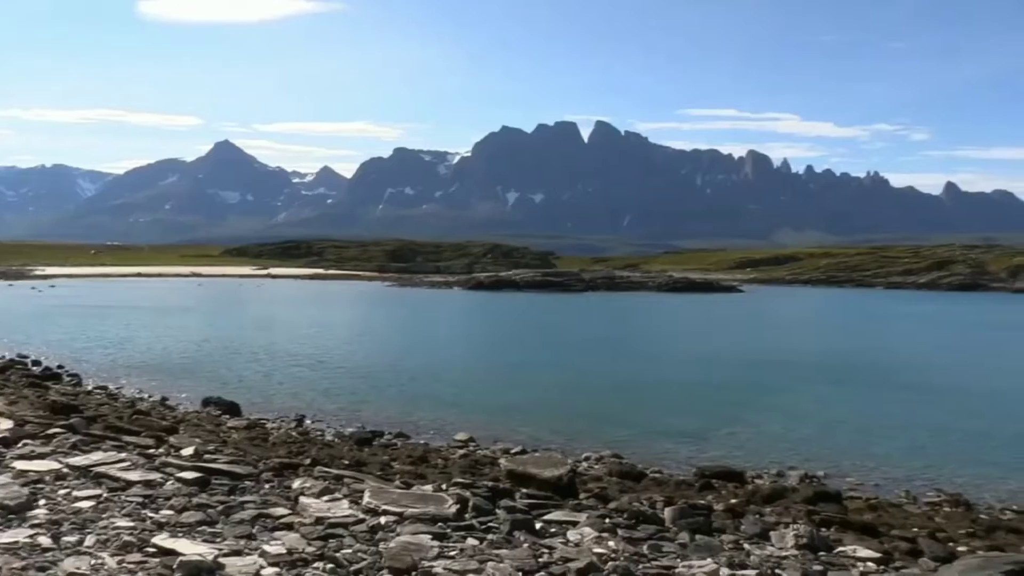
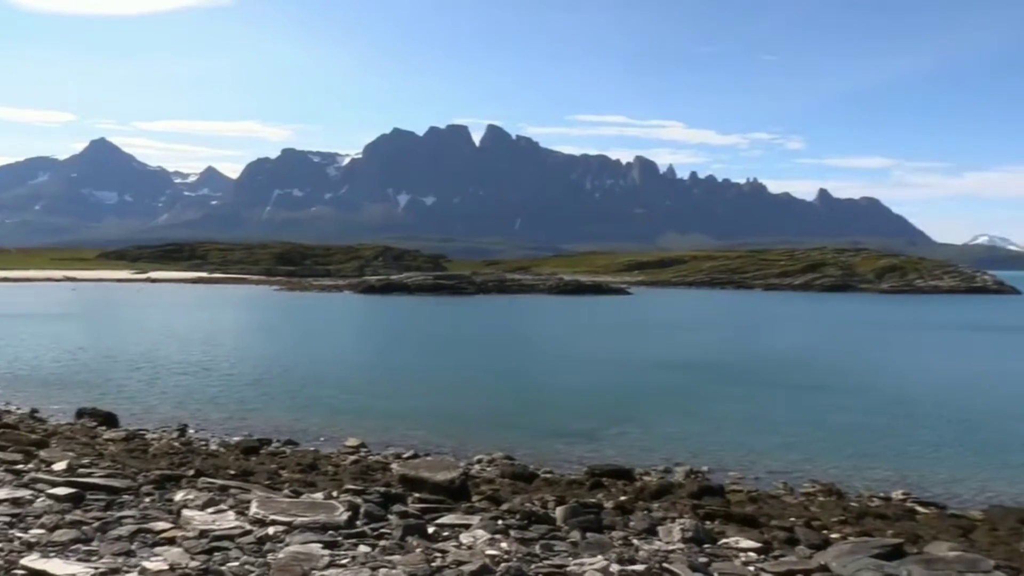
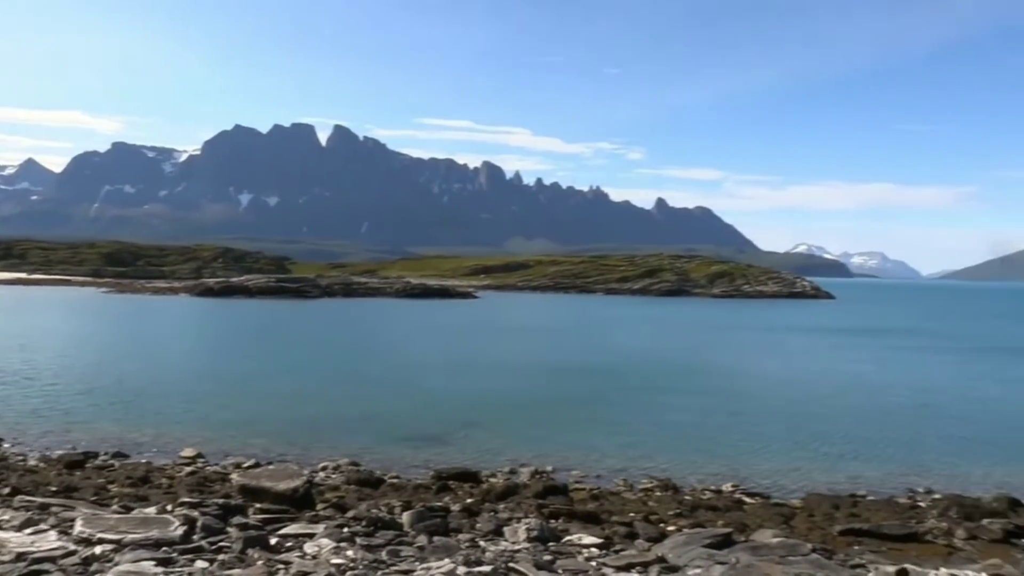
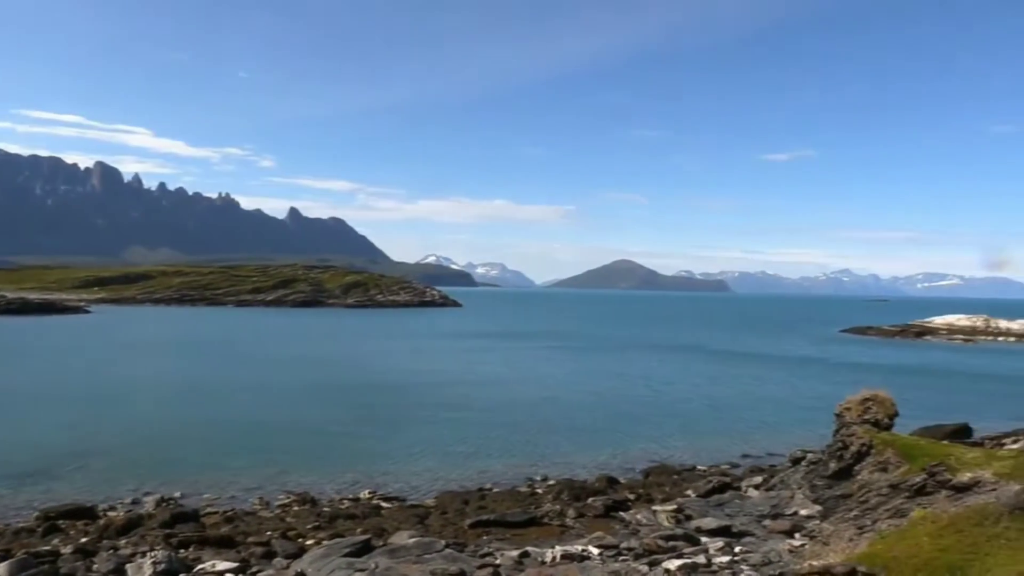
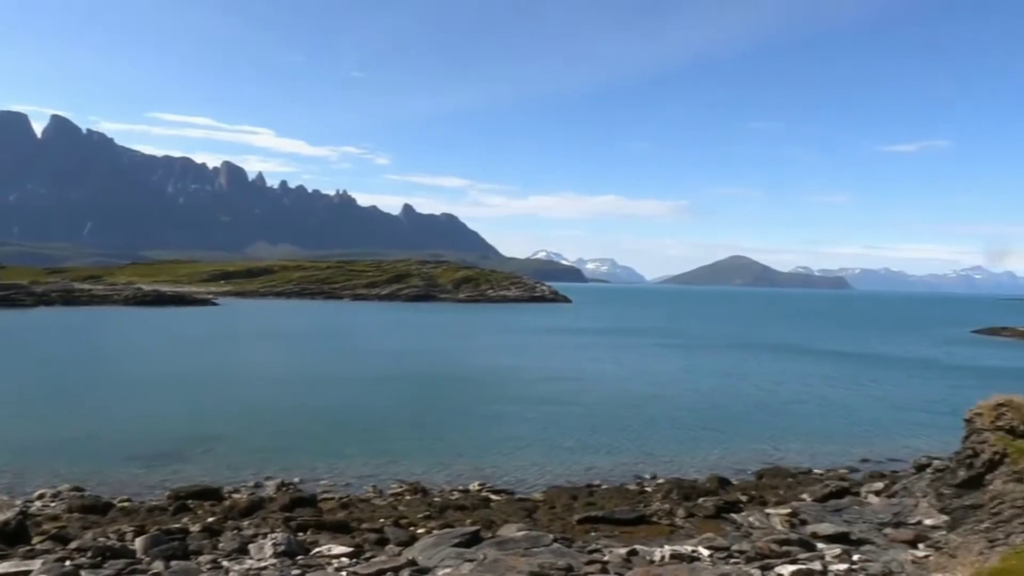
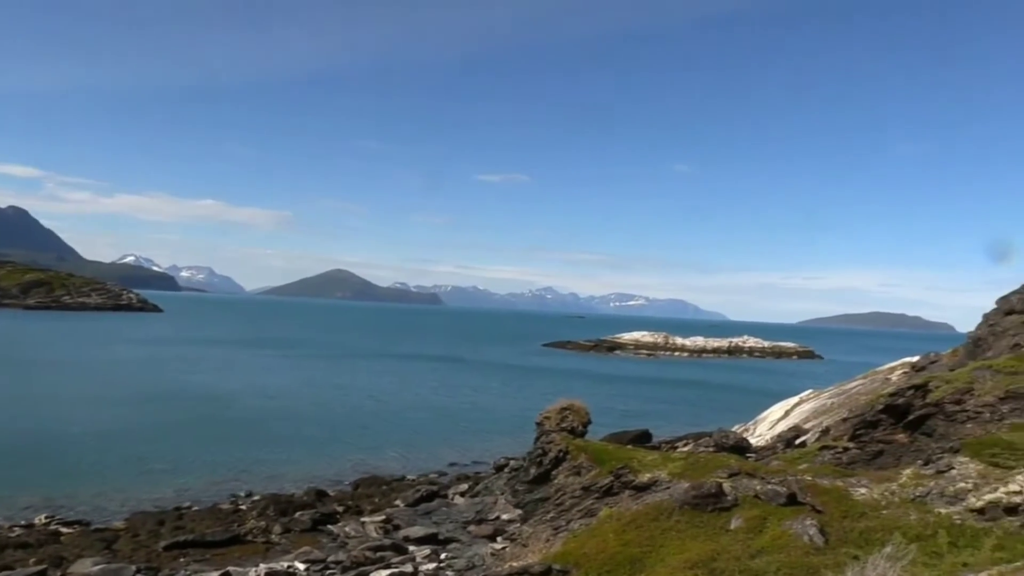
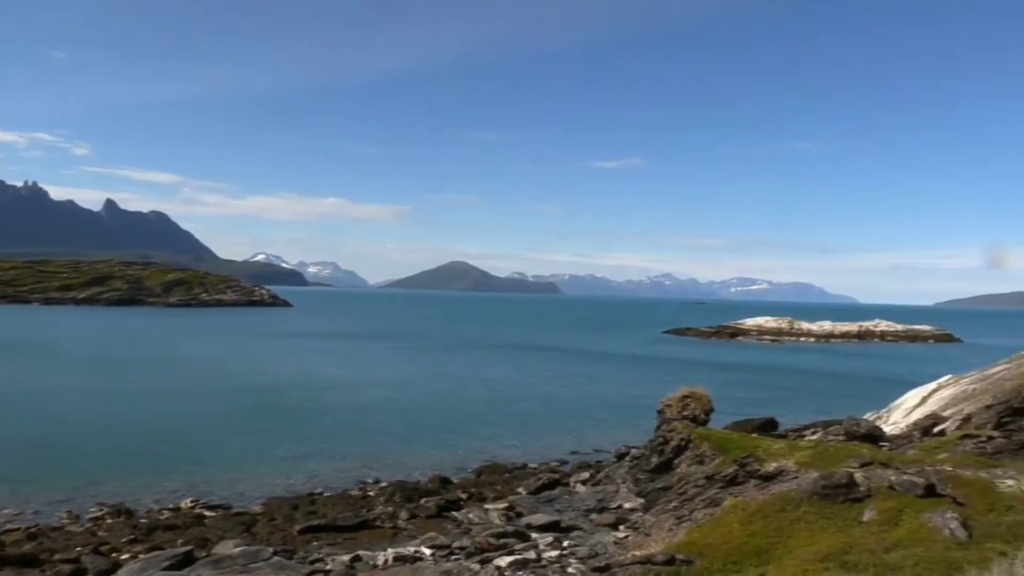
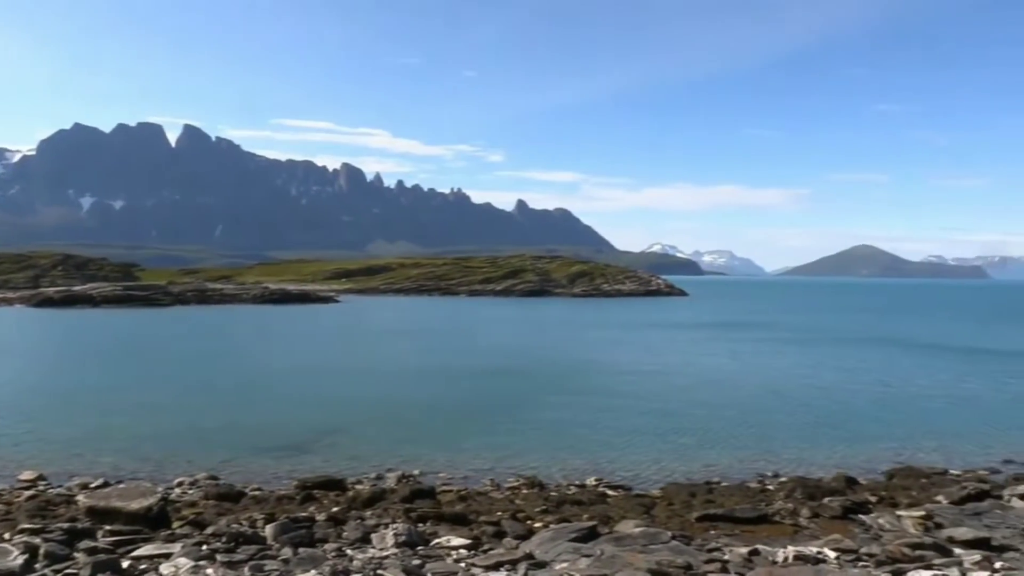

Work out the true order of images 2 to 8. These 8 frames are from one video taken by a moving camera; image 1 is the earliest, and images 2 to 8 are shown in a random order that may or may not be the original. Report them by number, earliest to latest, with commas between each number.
2, 3, 8, 5, 4, 7, 6
